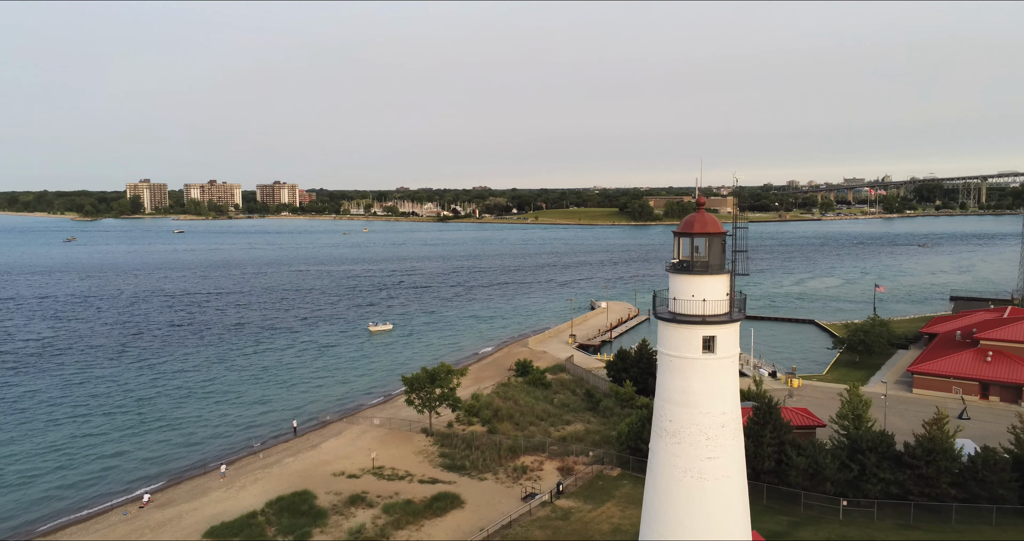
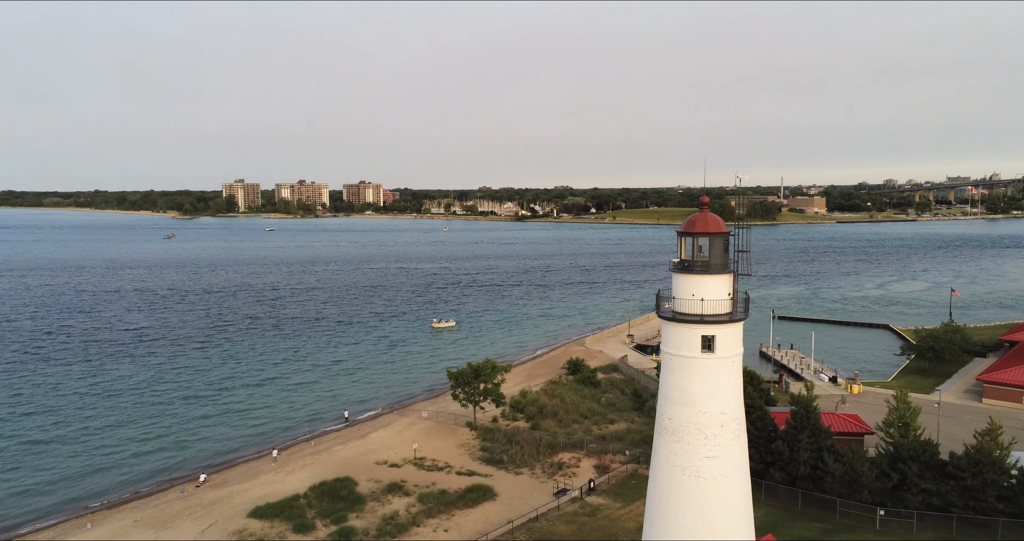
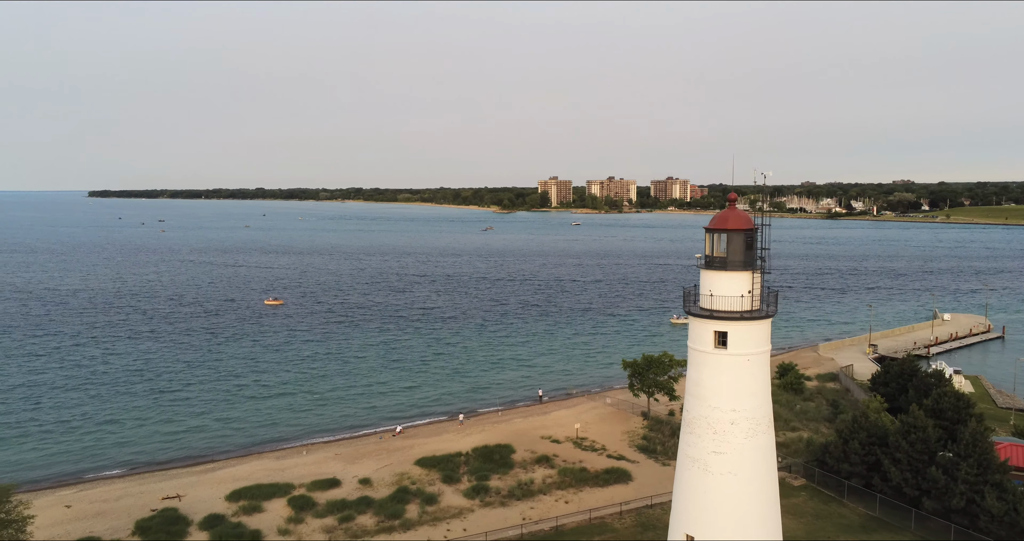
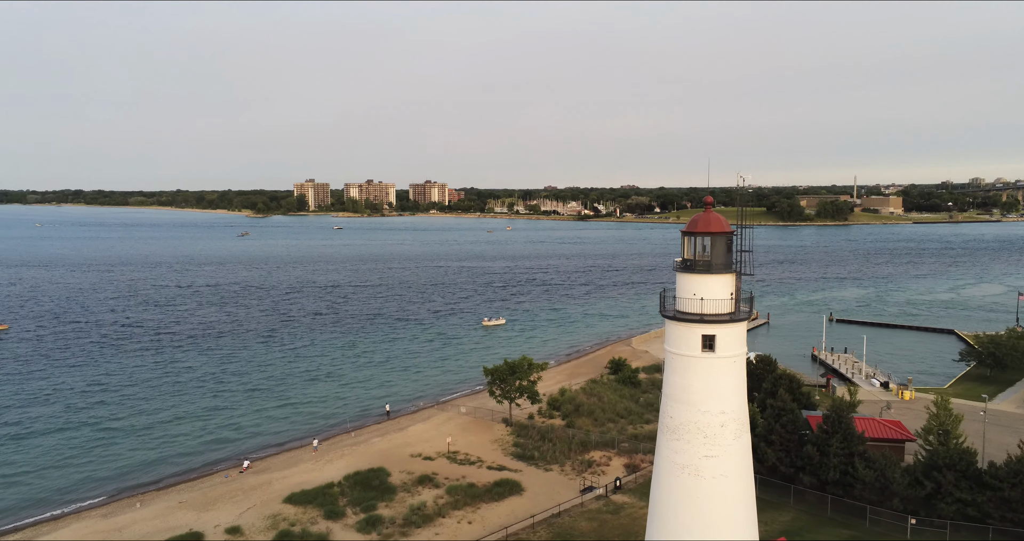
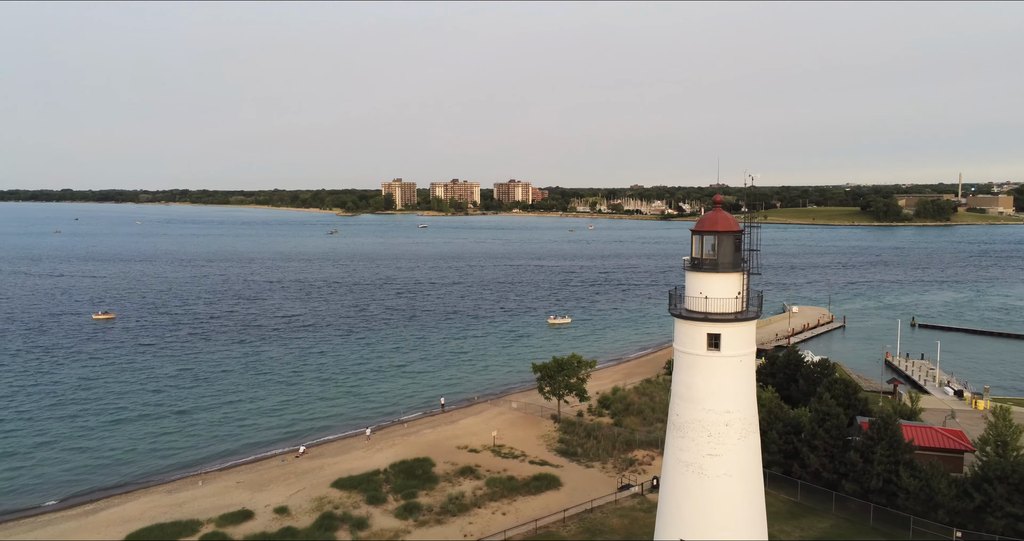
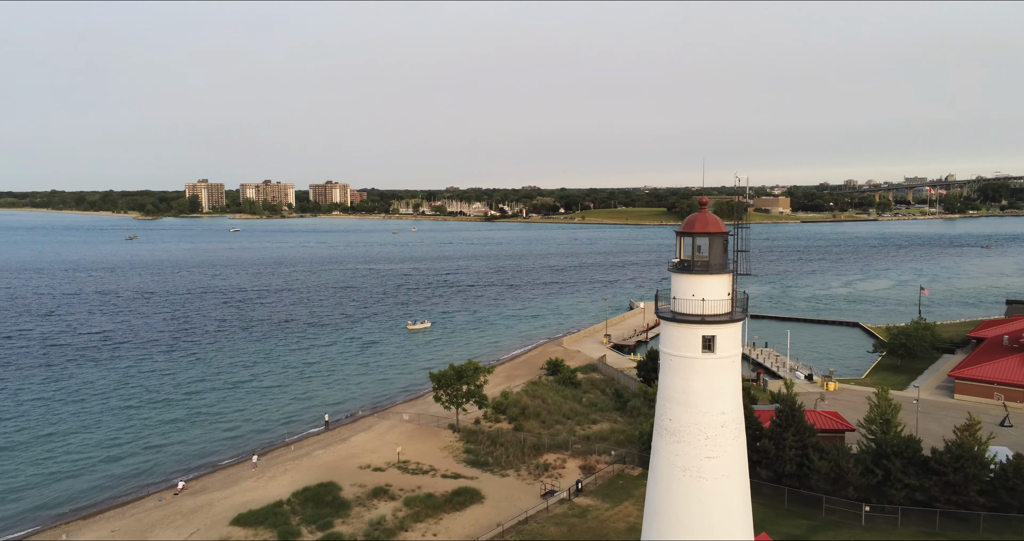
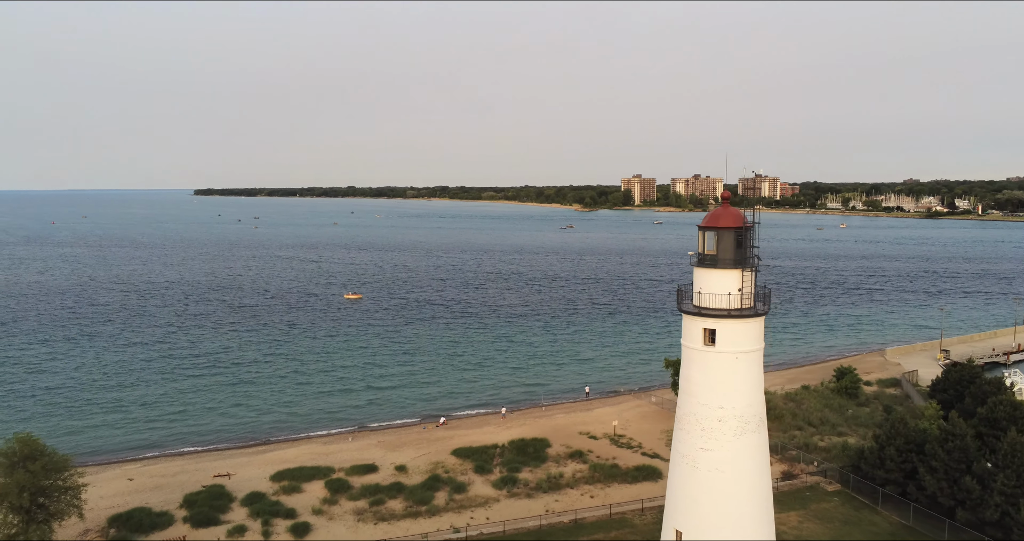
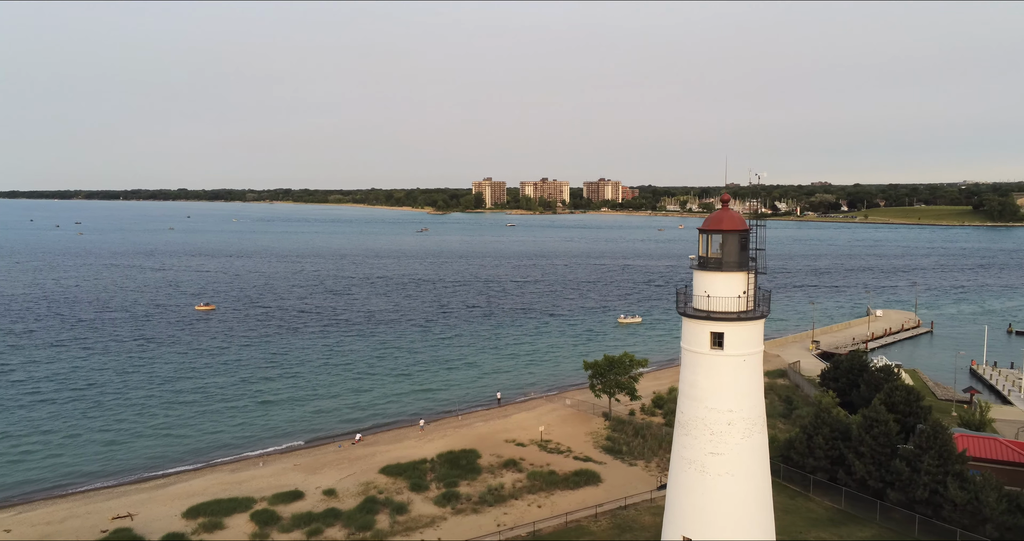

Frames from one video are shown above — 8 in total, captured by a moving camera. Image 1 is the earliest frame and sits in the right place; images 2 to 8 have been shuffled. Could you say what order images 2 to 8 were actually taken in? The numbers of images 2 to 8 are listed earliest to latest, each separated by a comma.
6, 2, 4, 5, 8, 3, 7
